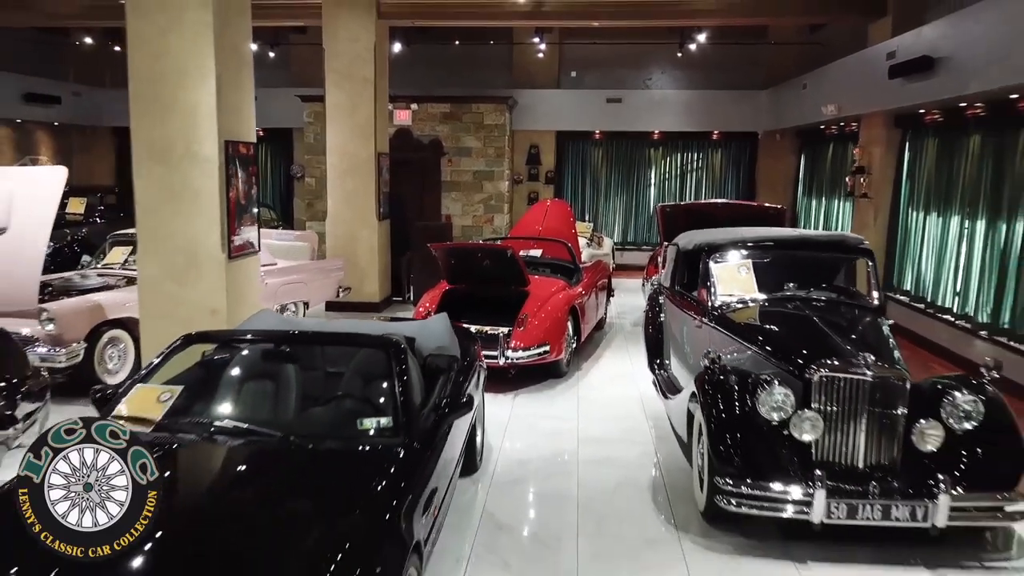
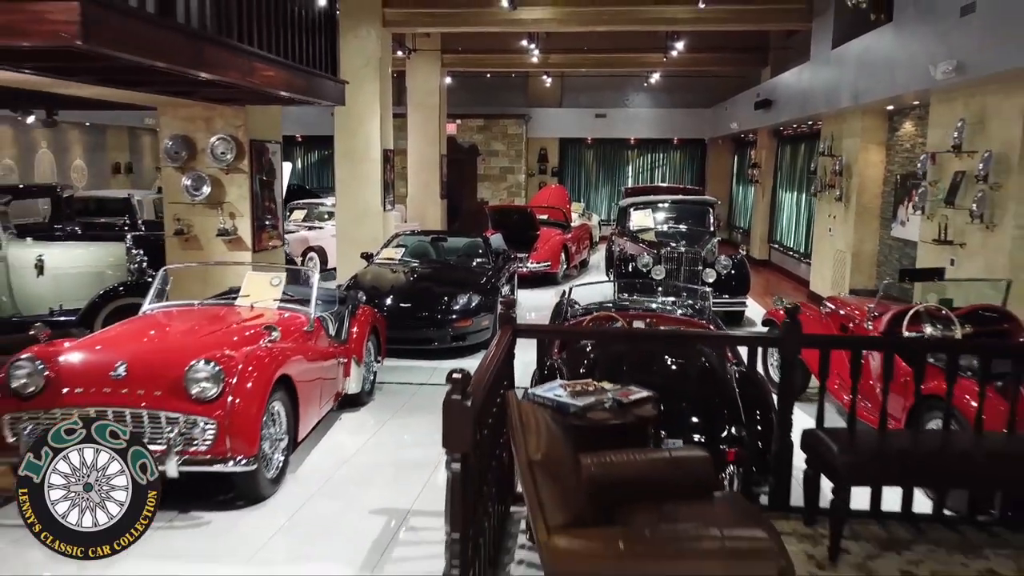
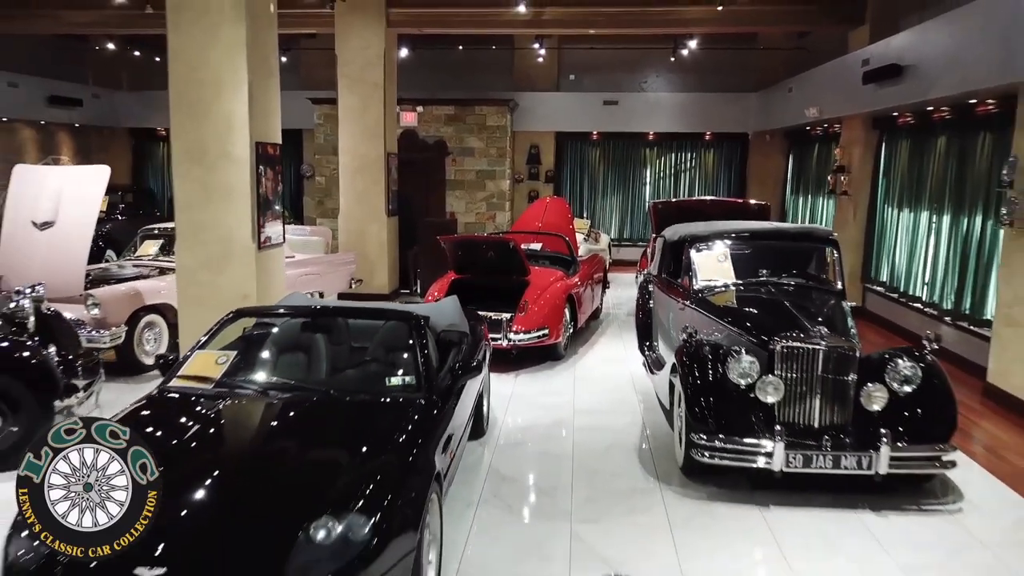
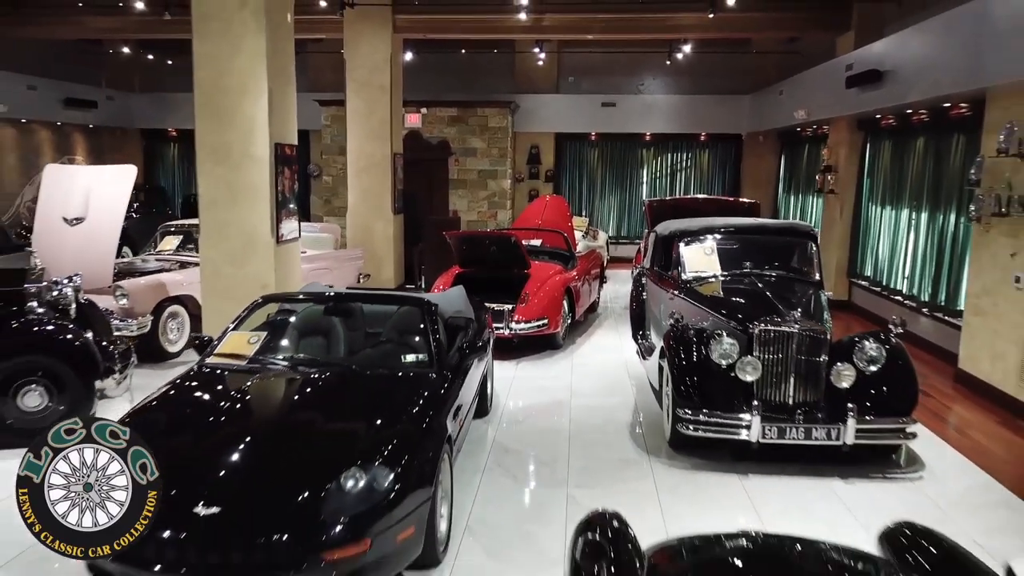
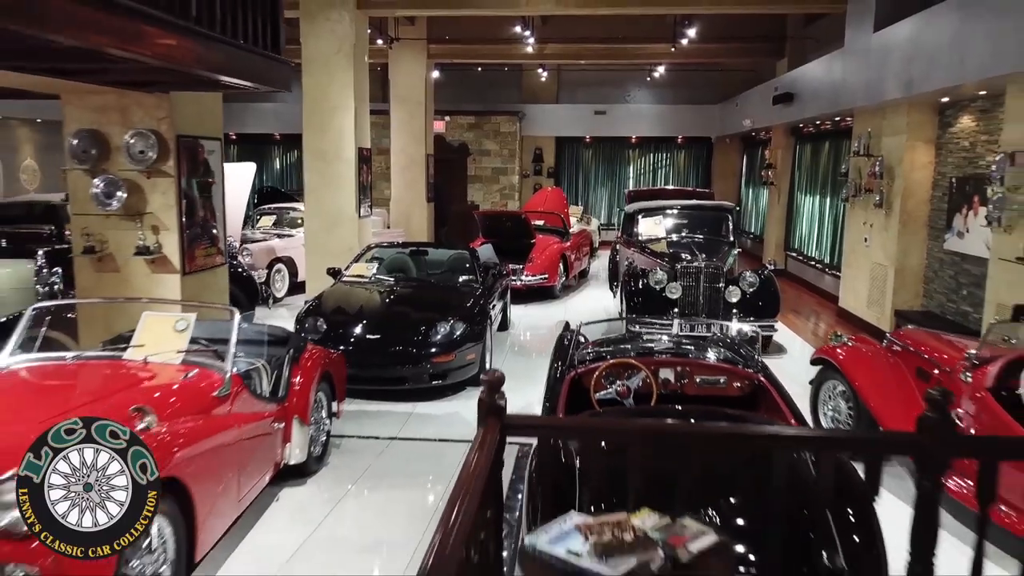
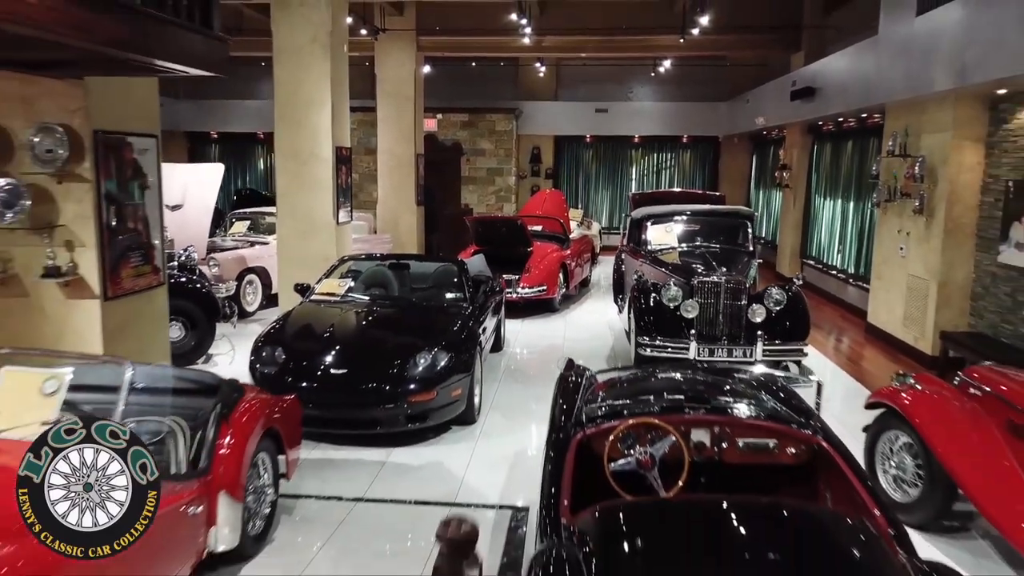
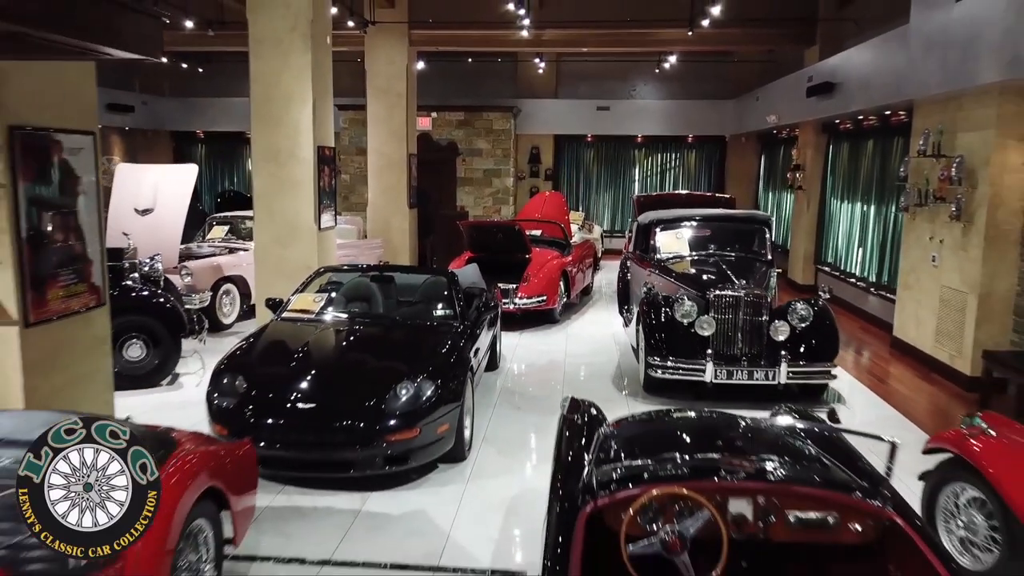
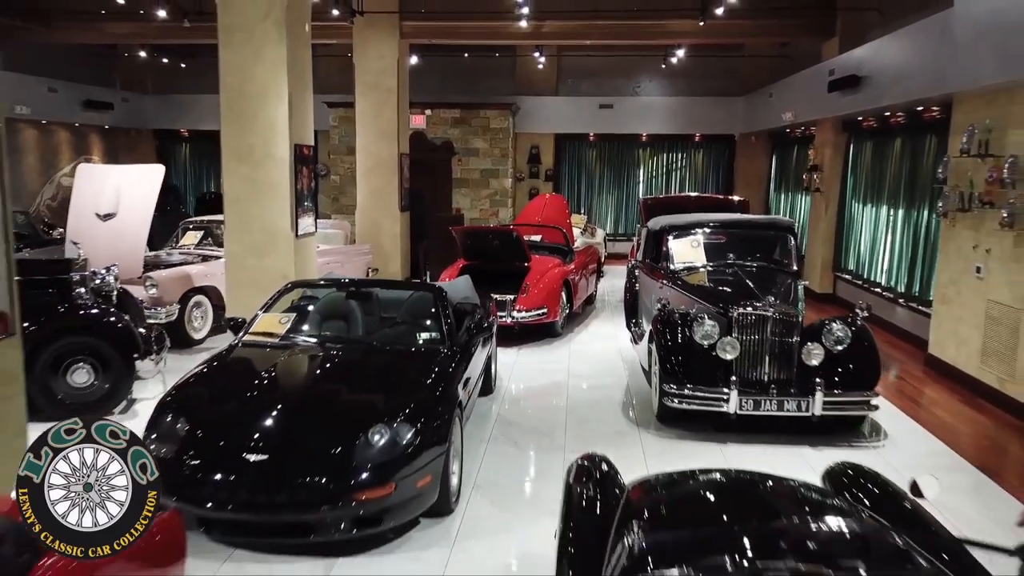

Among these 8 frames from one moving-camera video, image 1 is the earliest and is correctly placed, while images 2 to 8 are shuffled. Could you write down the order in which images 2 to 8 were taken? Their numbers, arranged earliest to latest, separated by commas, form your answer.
3, 4, 8, 7, 6, 5, 2
